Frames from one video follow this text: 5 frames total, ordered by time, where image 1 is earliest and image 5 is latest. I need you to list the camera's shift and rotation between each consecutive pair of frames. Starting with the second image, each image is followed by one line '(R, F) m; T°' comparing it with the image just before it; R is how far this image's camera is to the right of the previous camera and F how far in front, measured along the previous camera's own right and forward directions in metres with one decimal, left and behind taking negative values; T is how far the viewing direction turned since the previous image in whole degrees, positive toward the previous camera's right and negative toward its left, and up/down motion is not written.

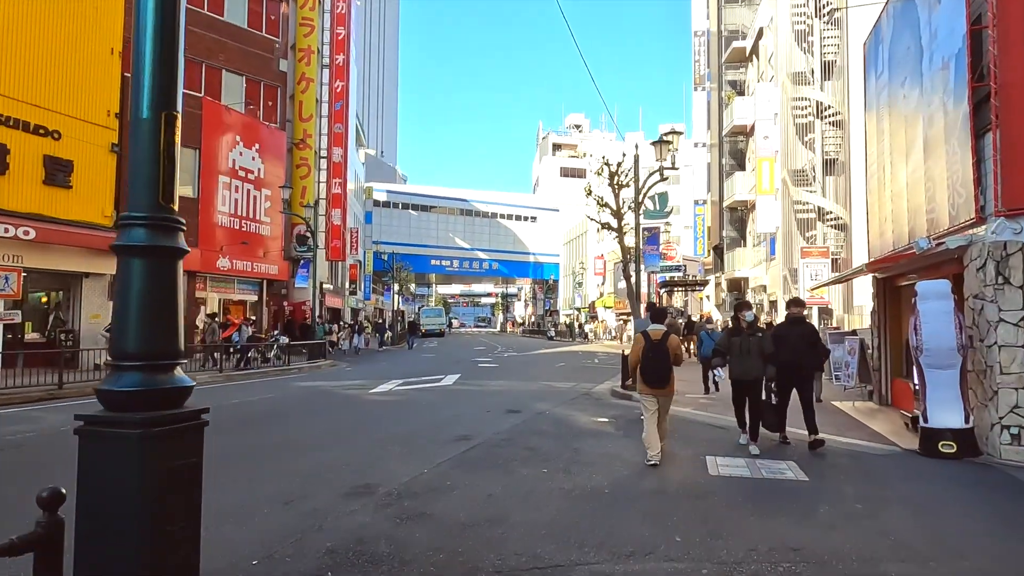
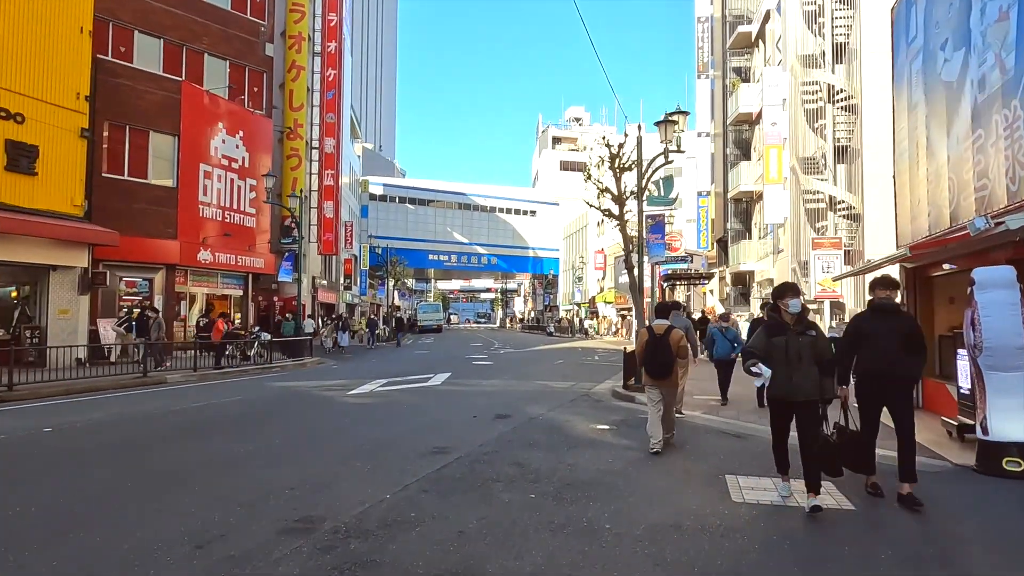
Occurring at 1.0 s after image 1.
(+0.2, +1.2) m; 0°
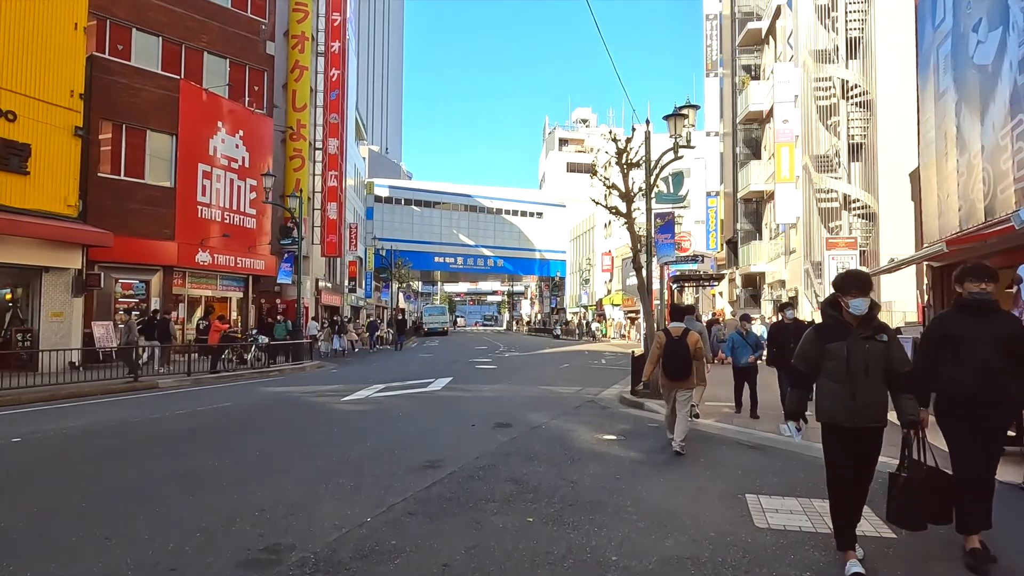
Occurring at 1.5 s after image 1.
(+0.1, +0.6) m; -1°
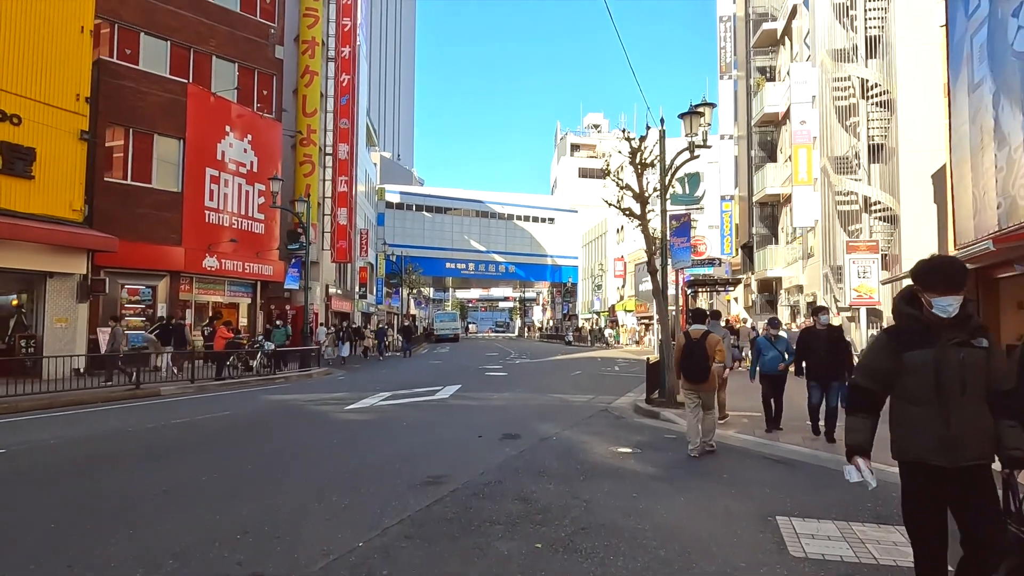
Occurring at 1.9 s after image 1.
(0.0, +0.5) m; -1°
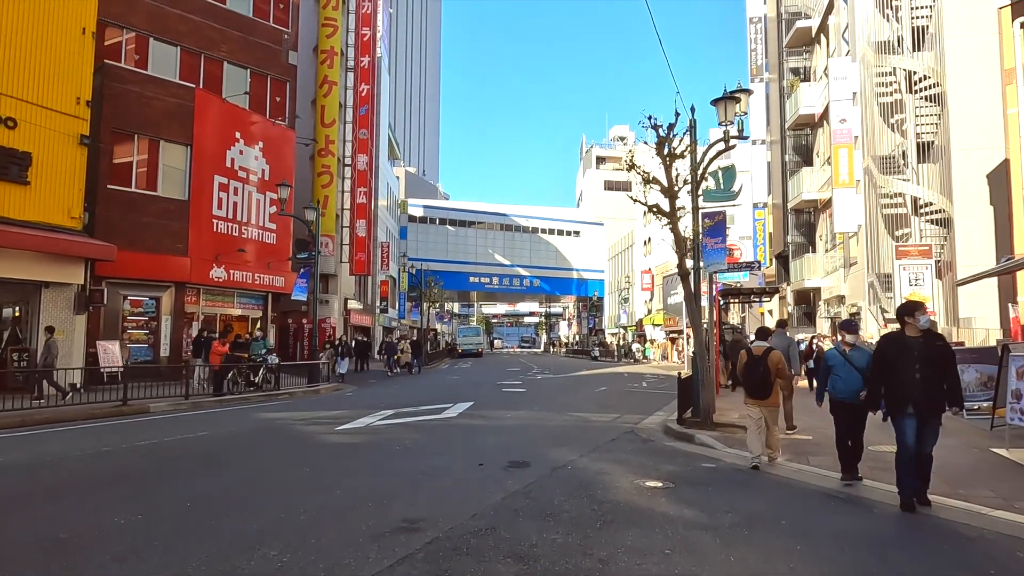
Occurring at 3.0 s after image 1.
(+0.2, +1.4) m; -2°
